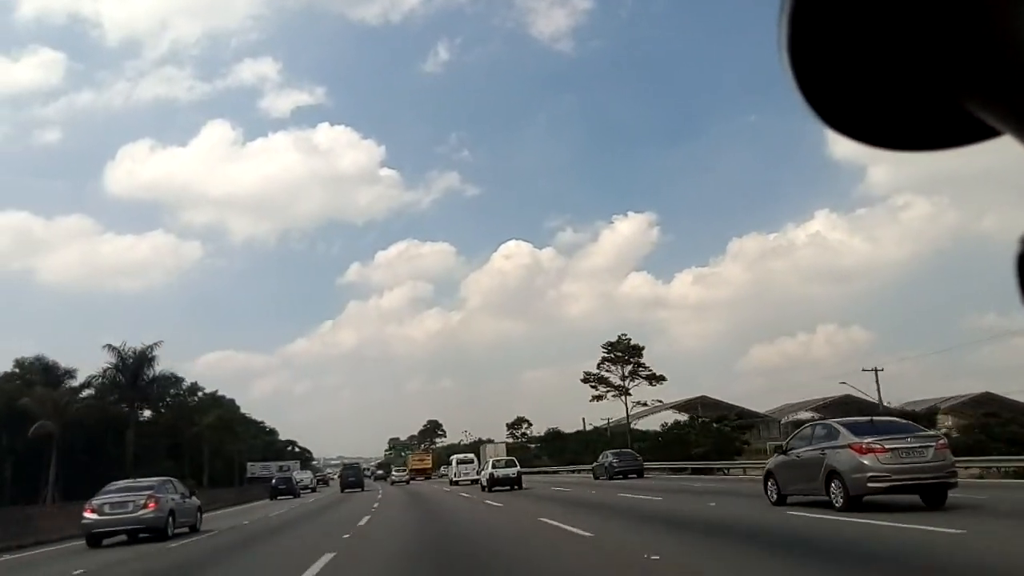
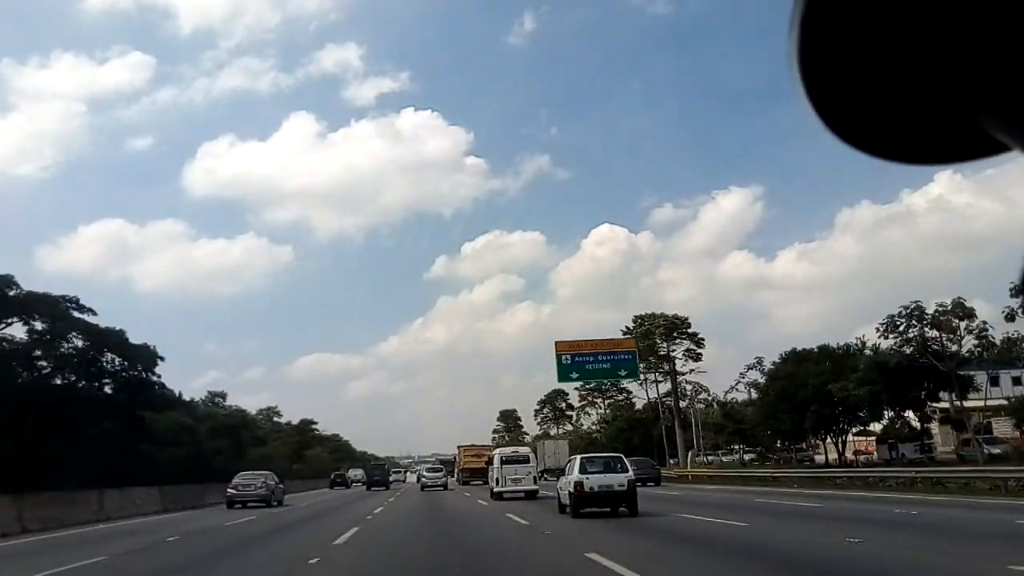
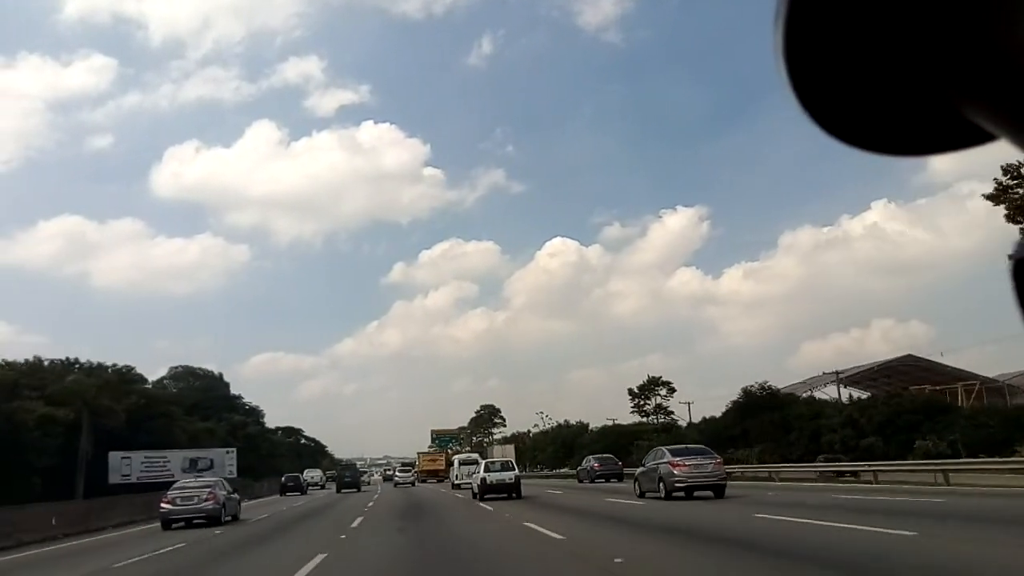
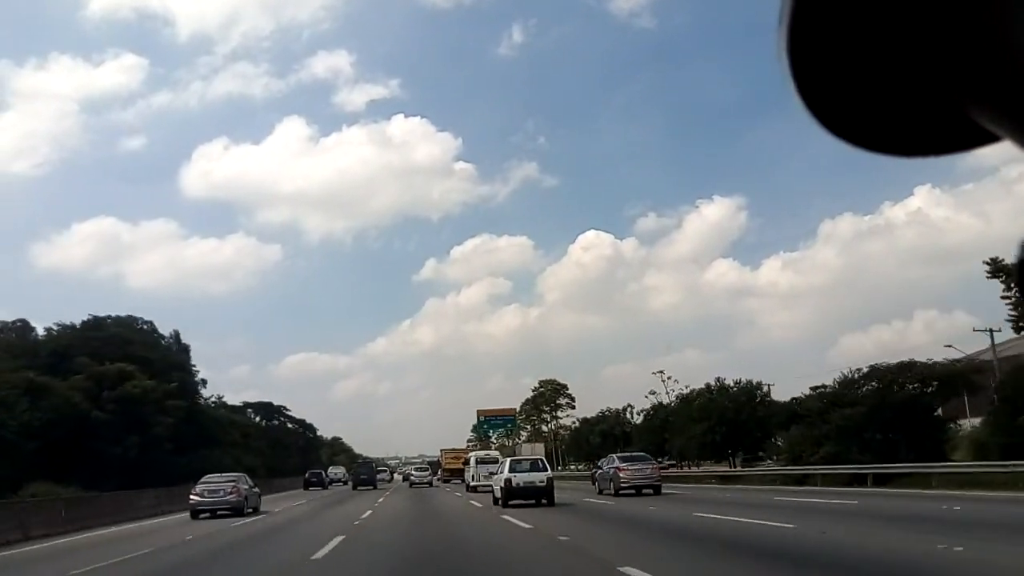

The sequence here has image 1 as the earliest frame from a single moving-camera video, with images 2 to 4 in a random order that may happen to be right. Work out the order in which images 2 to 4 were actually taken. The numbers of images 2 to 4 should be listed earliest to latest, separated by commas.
3, 4, 2
